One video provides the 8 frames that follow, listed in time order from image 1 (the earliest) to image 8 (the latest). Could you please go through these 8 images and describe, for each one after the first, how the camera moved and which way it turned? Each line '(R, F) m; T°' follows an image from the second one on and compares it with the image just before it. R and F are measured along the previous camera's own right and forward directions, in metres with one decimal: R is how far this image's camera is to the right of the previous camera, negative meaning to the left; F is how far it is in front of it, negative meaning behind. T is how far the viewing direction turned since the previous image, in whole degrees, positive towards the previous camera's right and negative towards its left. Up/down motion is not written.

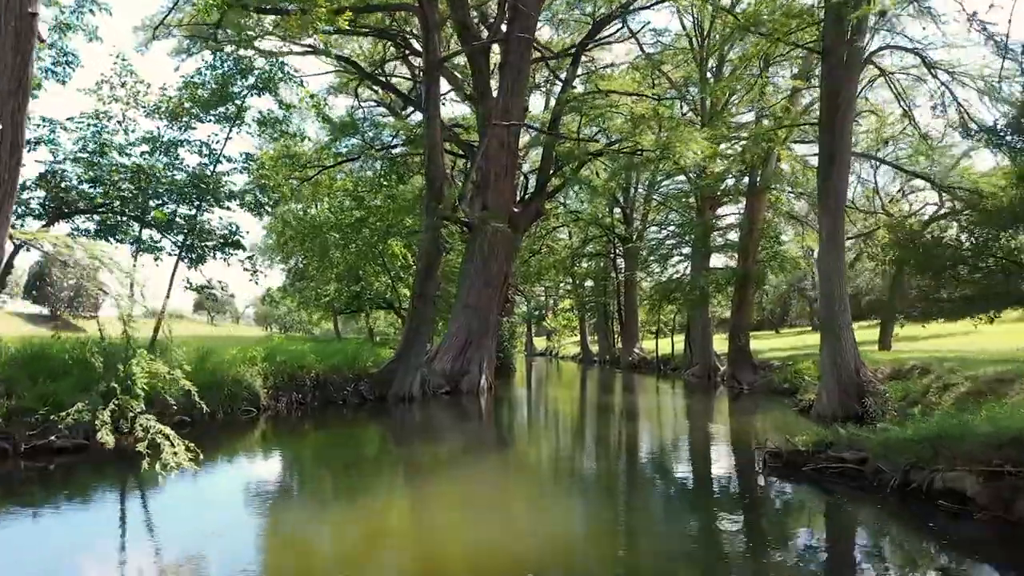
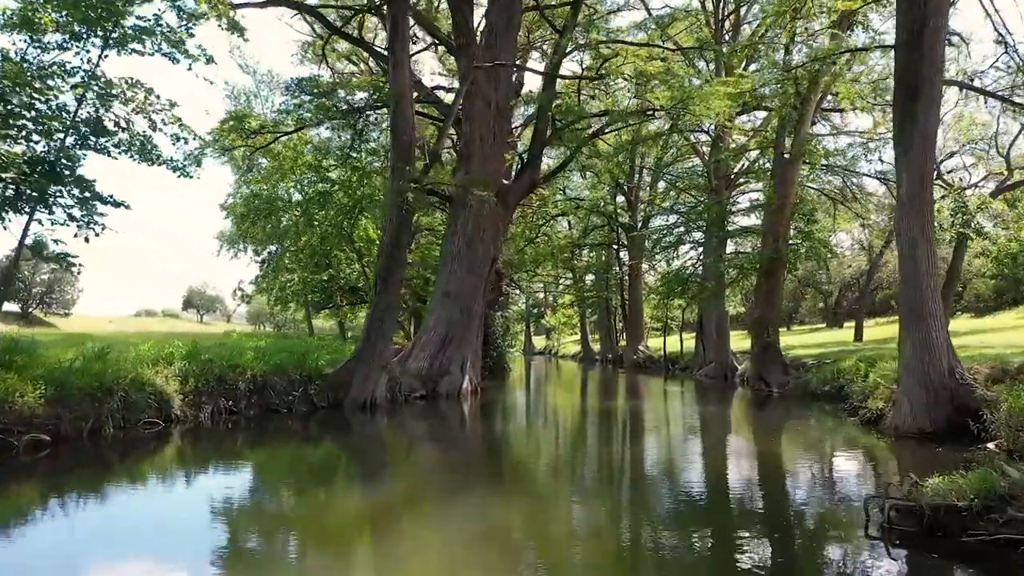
(+0.3, +3.1) m; 0°
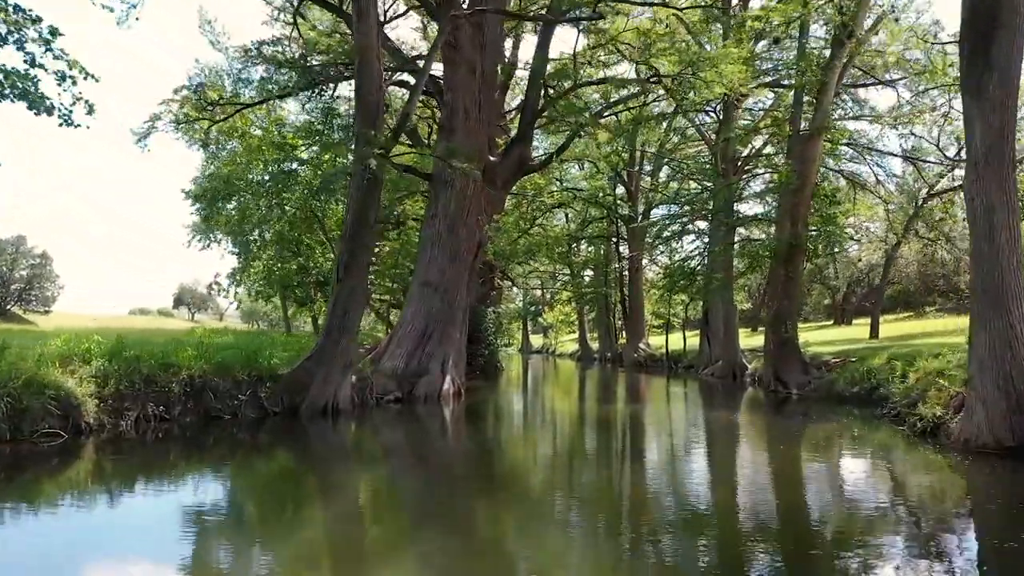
(+0.2, +1.9) m; 0°
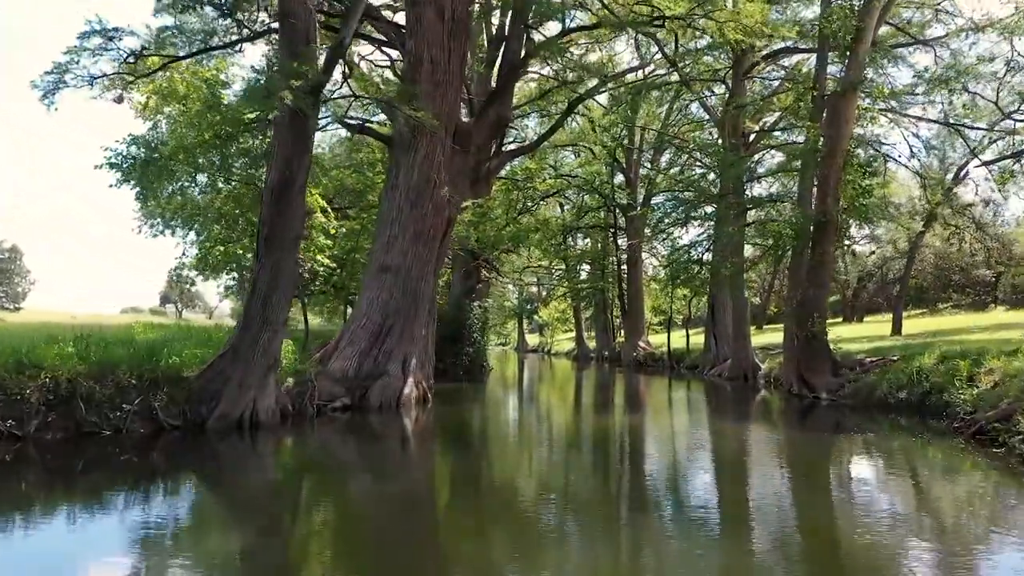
(+0.4, +2.5) m; 0°
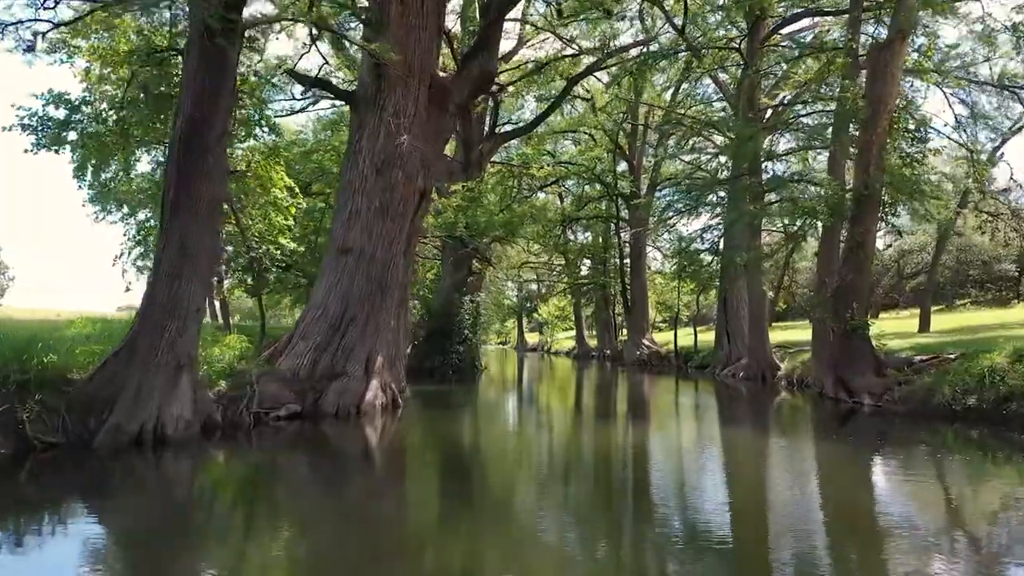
(+0.2, +2.1) m; 0°
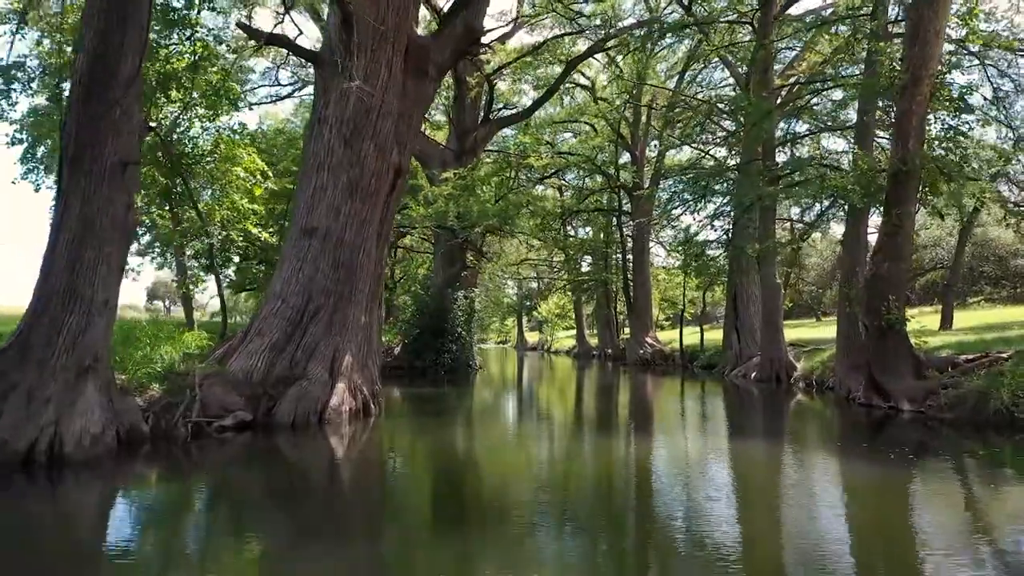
(+0.2, +1.4) m; 0°
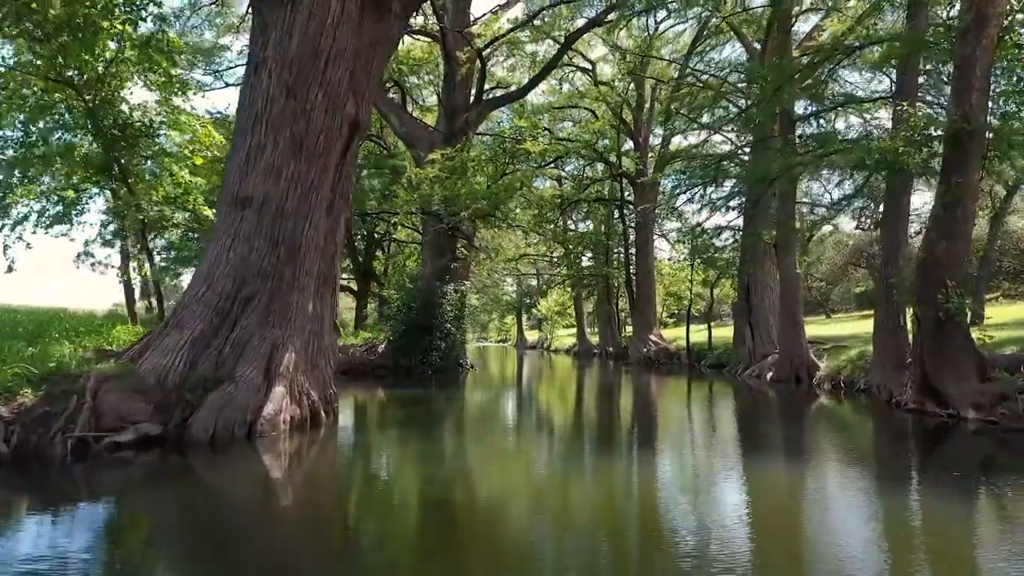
(+0.2, +1.7) m; 0°
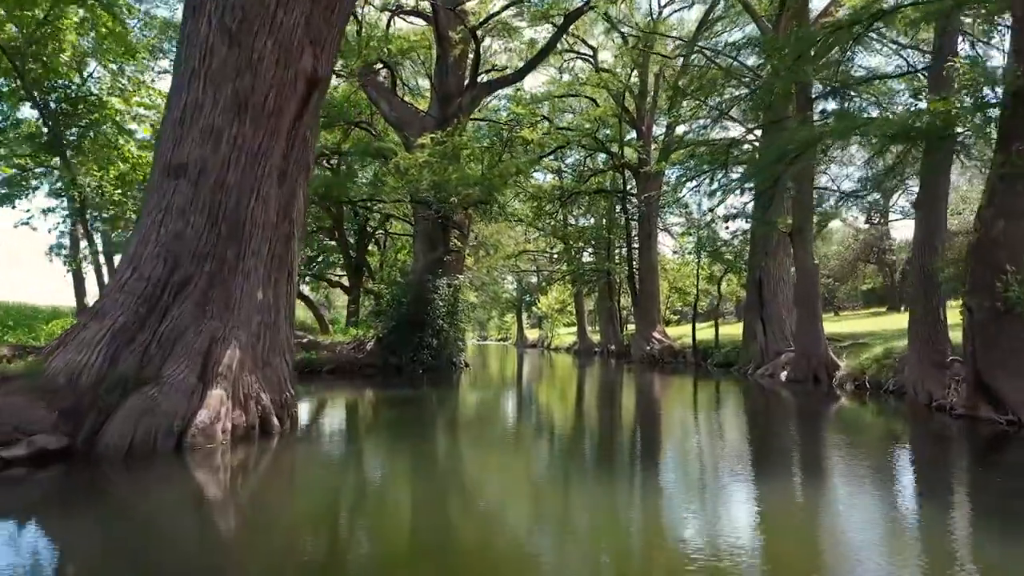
(+0.1, +1.2) m; 0°
